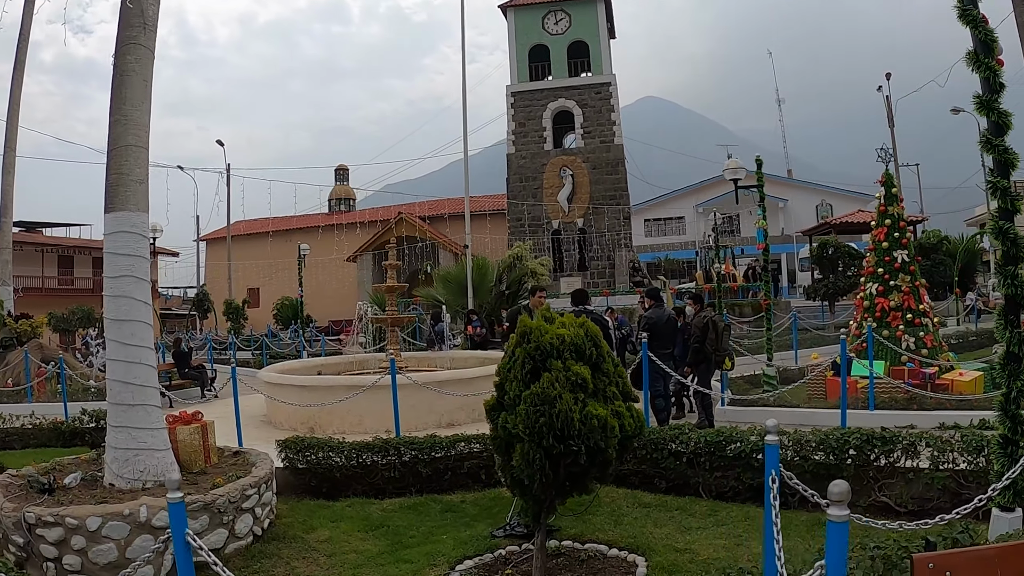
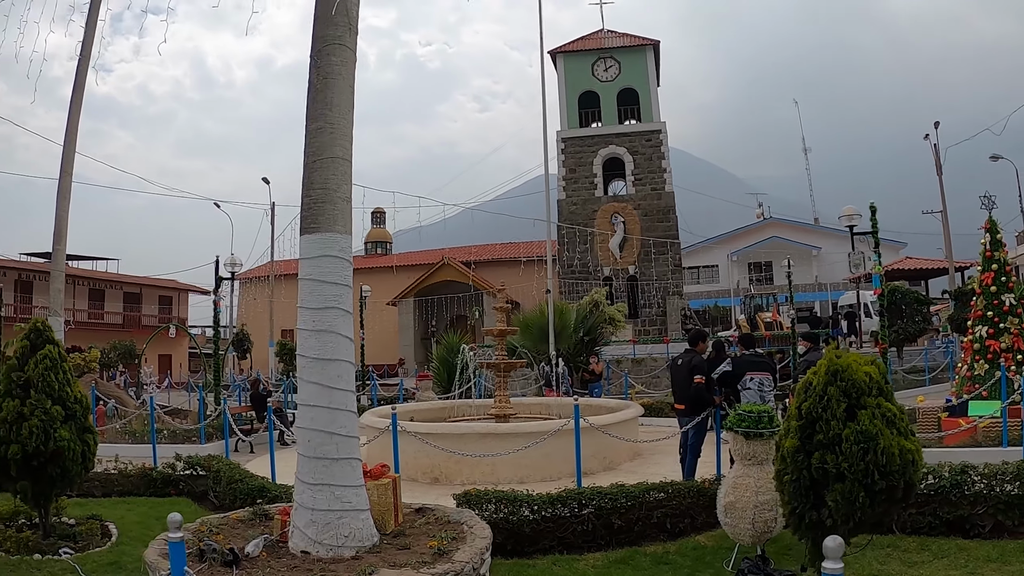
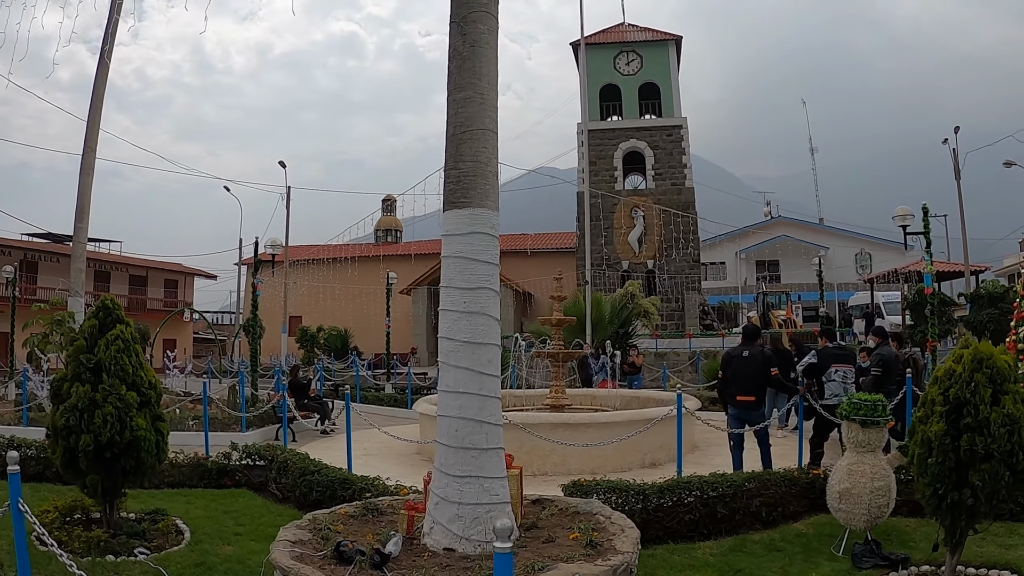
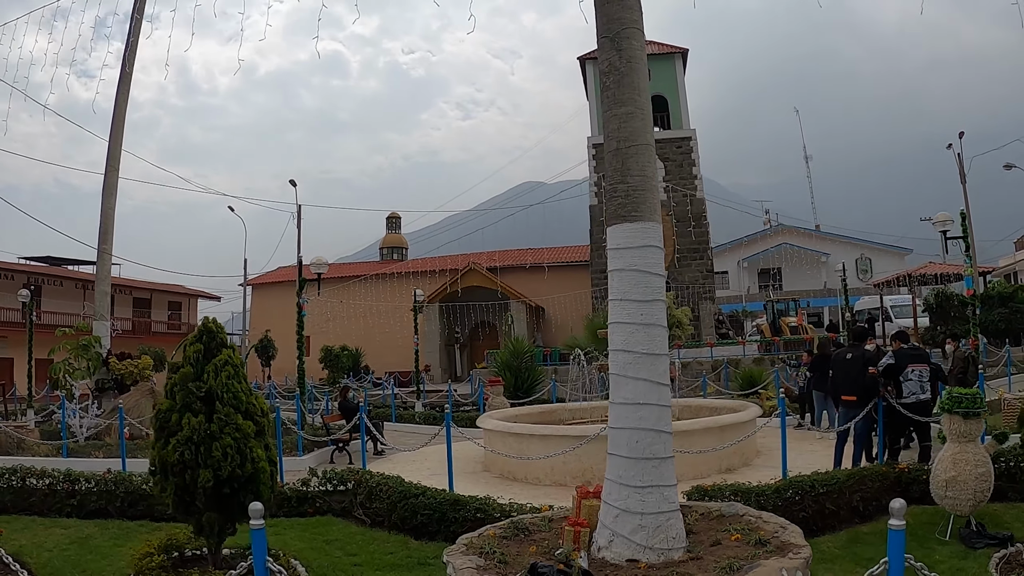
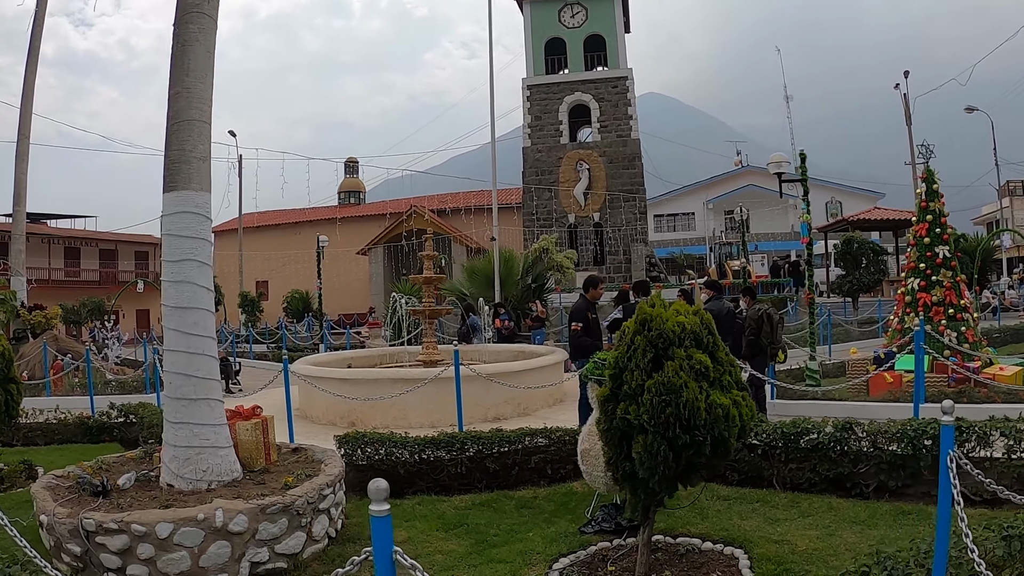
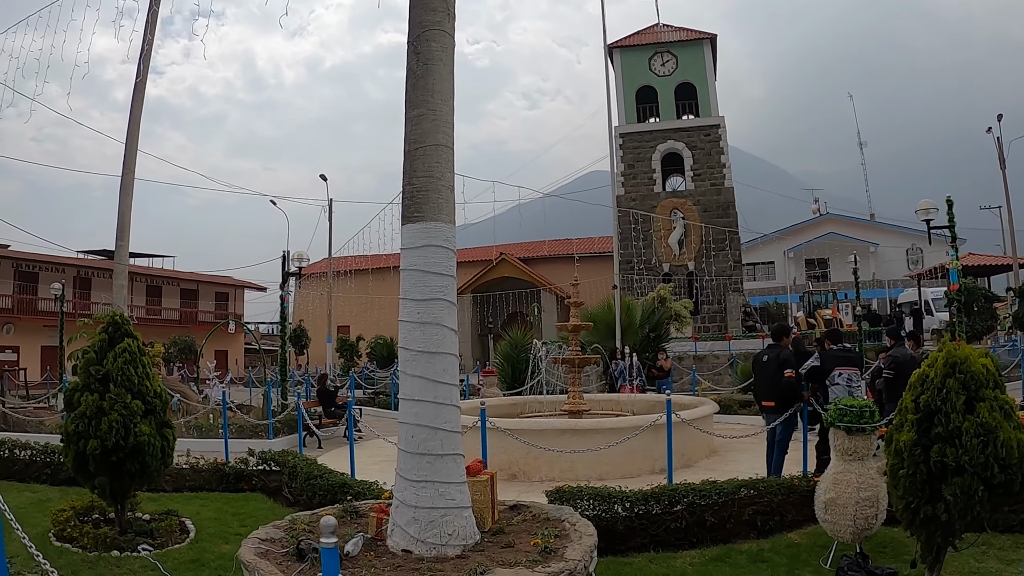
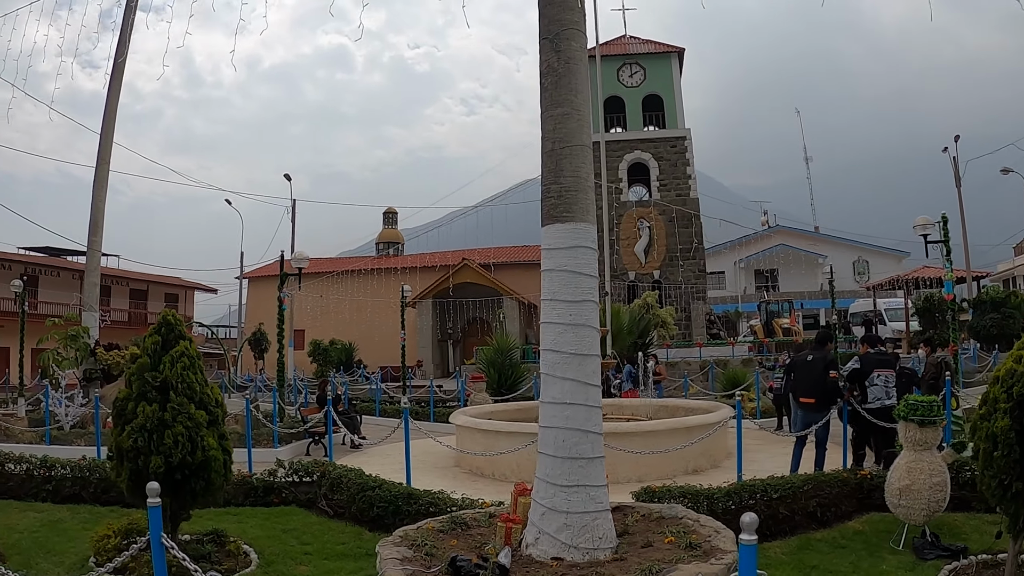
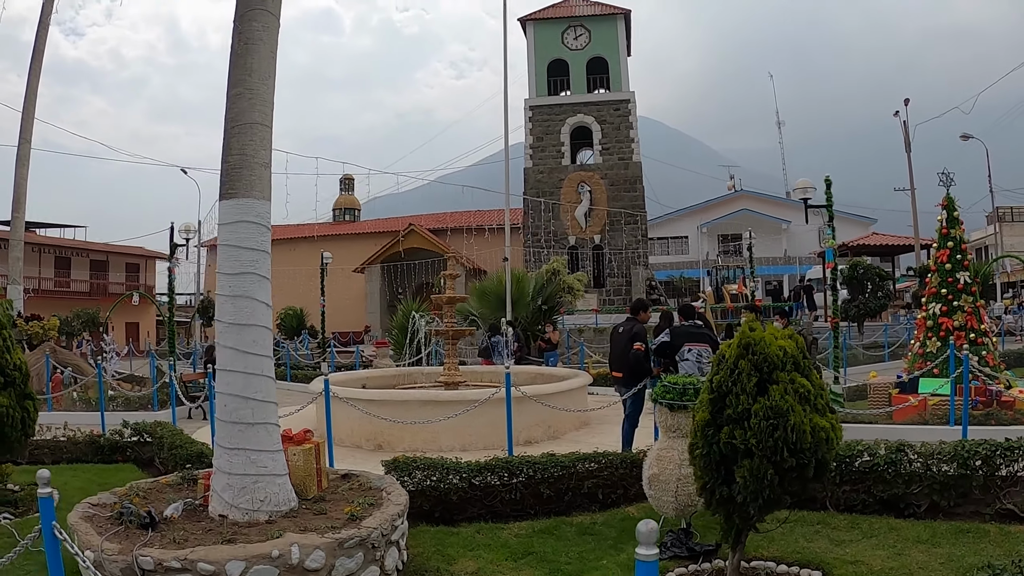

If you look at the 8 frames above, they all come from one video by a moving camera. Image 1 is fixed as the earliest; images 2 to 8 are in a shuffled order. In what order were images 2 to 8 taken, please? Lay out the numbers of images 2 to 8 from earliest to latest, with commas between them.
5, 8, 2, 6, 3, 7, 4
